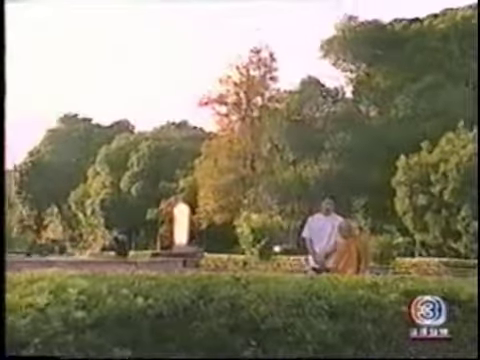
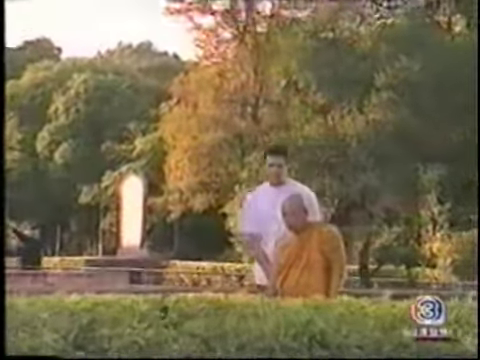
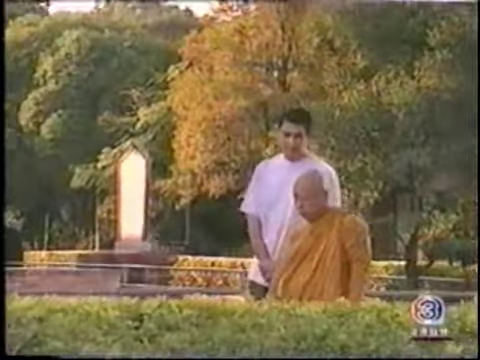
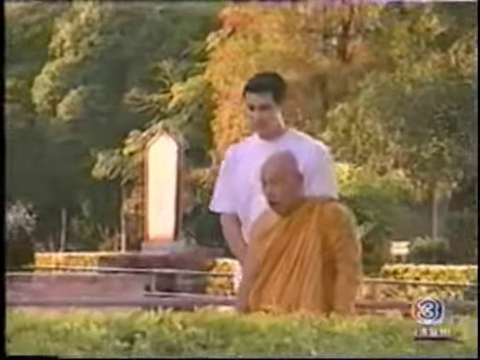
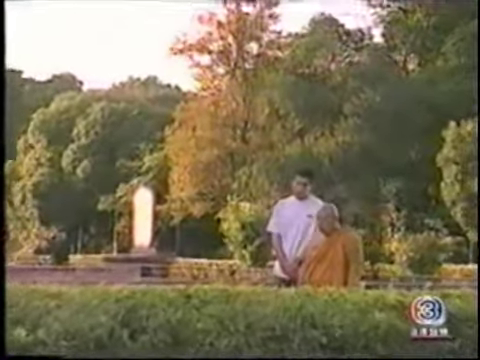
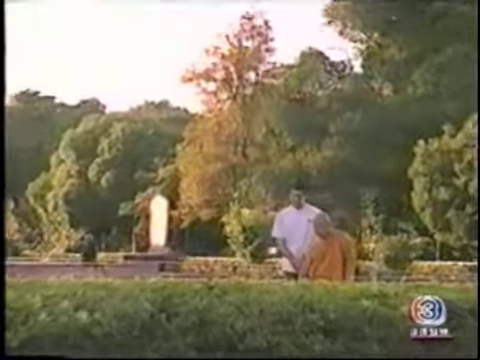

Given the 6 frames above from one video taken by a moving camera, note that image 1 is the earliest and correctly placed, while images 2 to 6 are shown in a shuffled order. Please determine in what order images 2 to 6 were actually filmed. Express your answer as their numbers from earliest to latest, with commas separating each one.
6, 5, 2, 3, 4
